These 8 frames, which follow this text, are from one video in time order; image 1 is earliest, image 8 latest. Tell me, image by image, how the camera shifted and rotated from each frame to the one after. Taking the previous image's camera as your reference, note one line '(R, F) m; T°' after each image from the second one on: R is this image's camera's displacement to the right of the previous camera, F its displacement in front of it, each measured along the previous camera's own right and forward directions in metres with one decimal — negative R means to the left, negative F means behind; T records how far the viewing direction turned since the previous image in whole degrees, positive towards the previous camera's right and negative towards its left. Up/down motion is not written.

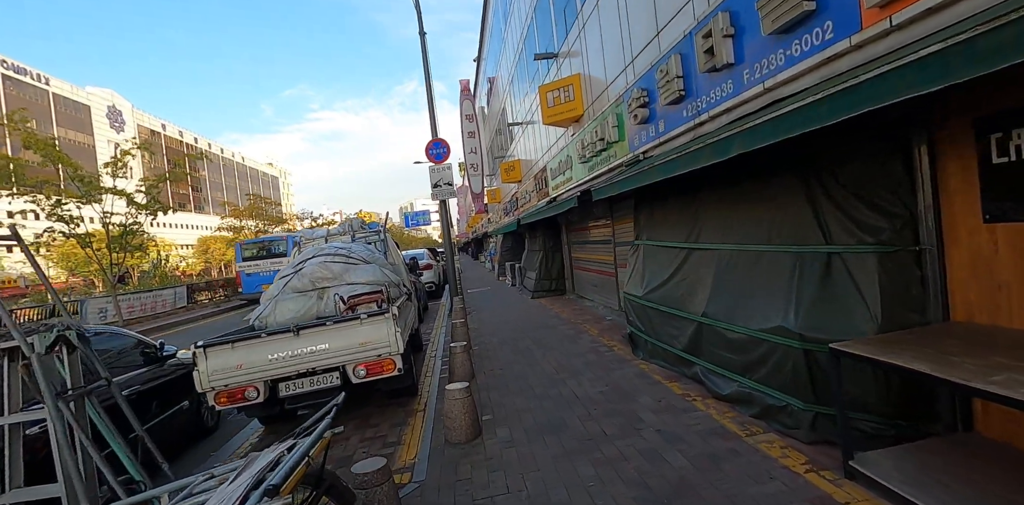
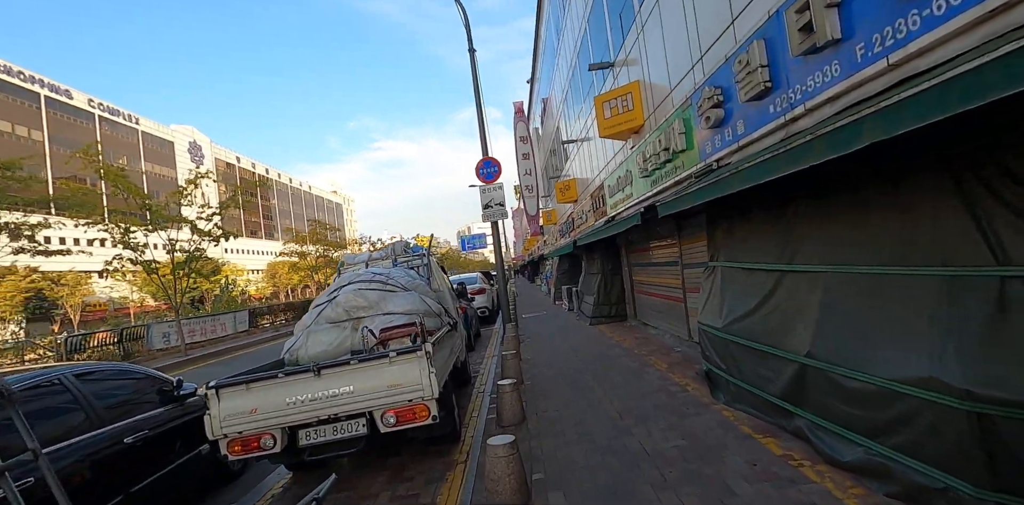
(0.0, +0.8) m; -6°
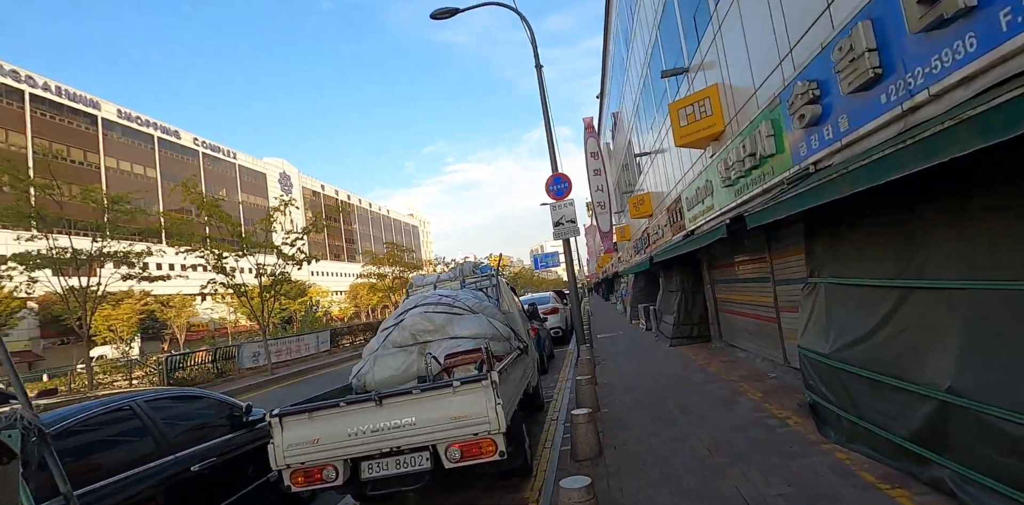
(0.0, +0.4) m; -7°
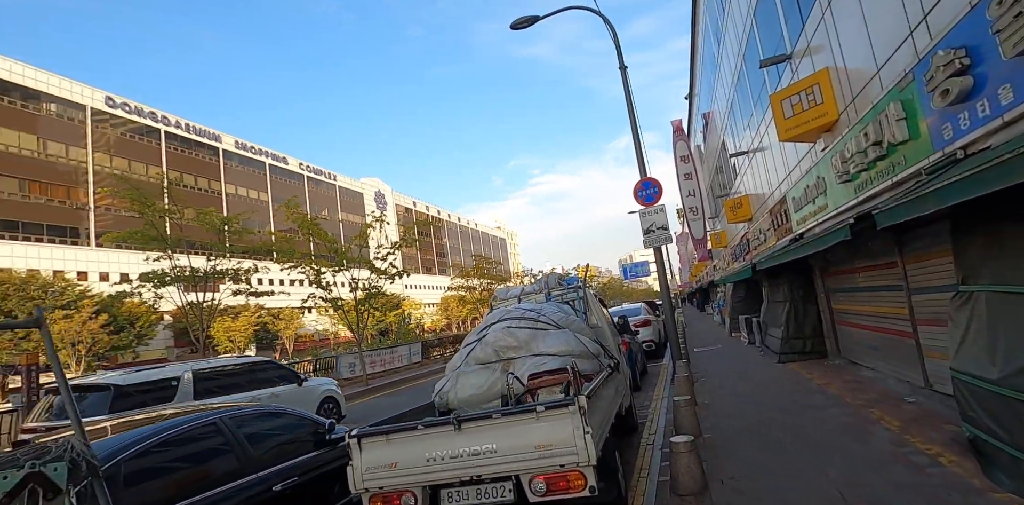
(0.0, +0.4) m; -9°
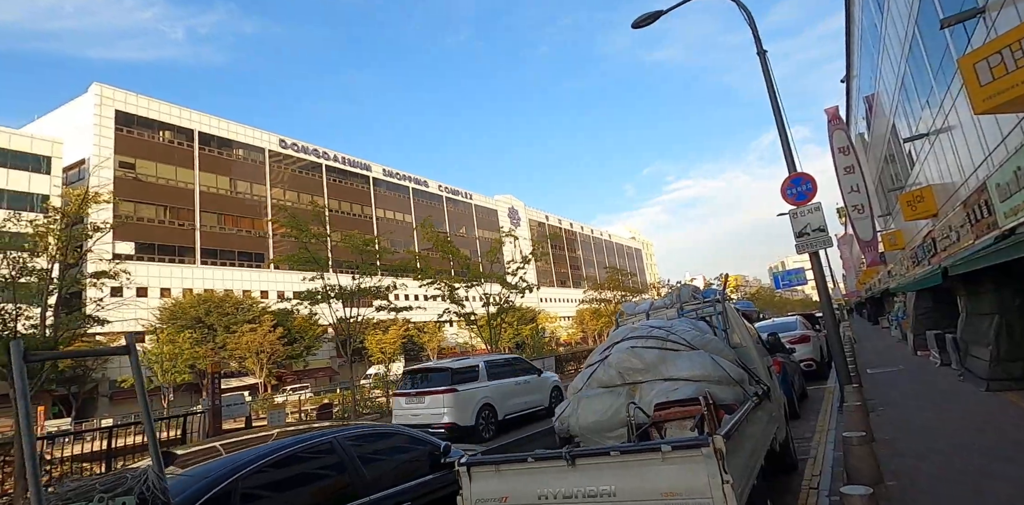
(+0.1, +0.5) m; -14°
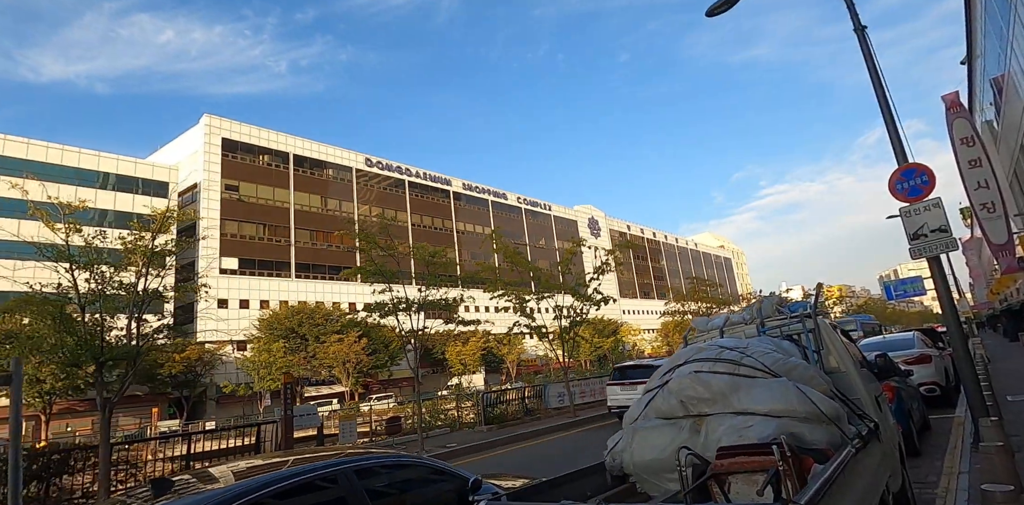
(+0.4, +0.7) m; -8°
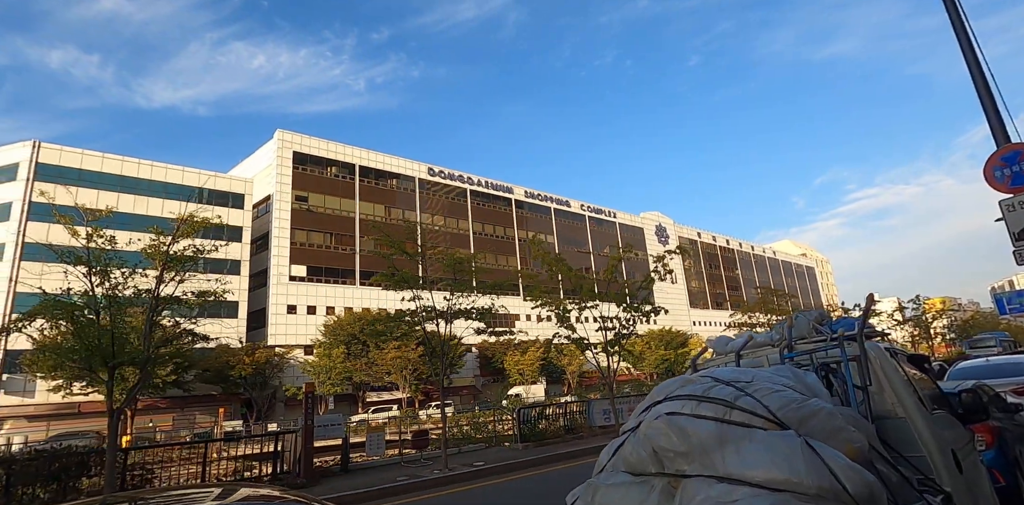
(+0.9, +1.1) m; -7°
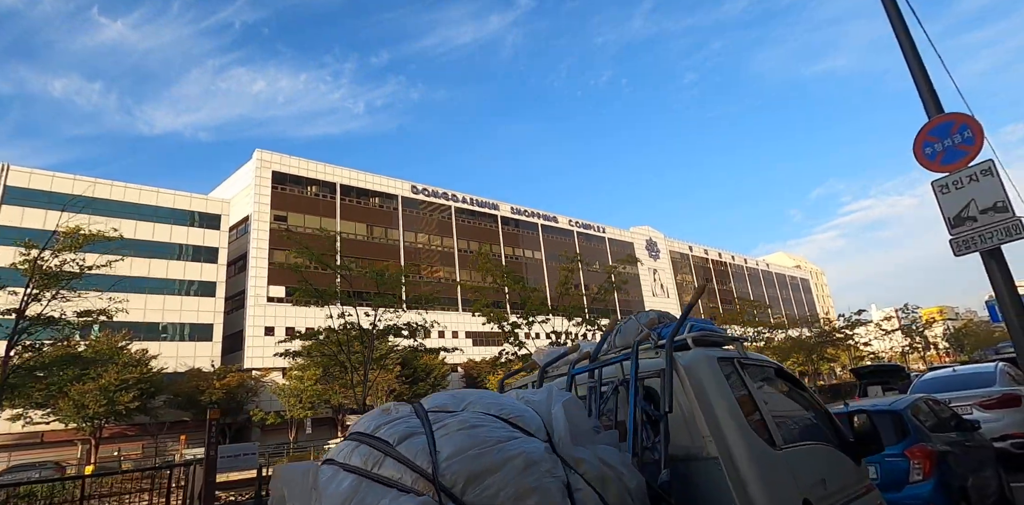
(+1.6, +1.1) m; 0°
